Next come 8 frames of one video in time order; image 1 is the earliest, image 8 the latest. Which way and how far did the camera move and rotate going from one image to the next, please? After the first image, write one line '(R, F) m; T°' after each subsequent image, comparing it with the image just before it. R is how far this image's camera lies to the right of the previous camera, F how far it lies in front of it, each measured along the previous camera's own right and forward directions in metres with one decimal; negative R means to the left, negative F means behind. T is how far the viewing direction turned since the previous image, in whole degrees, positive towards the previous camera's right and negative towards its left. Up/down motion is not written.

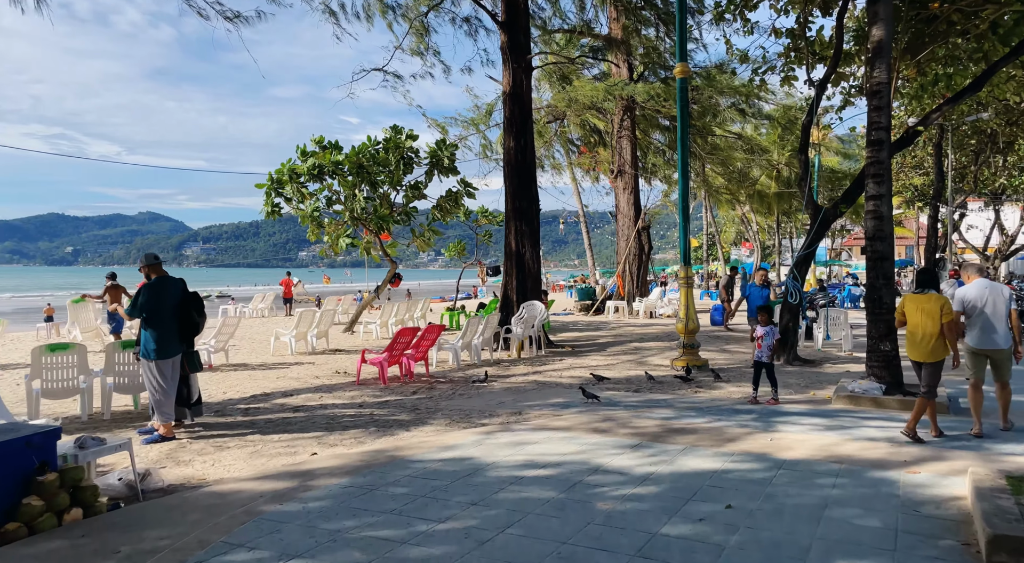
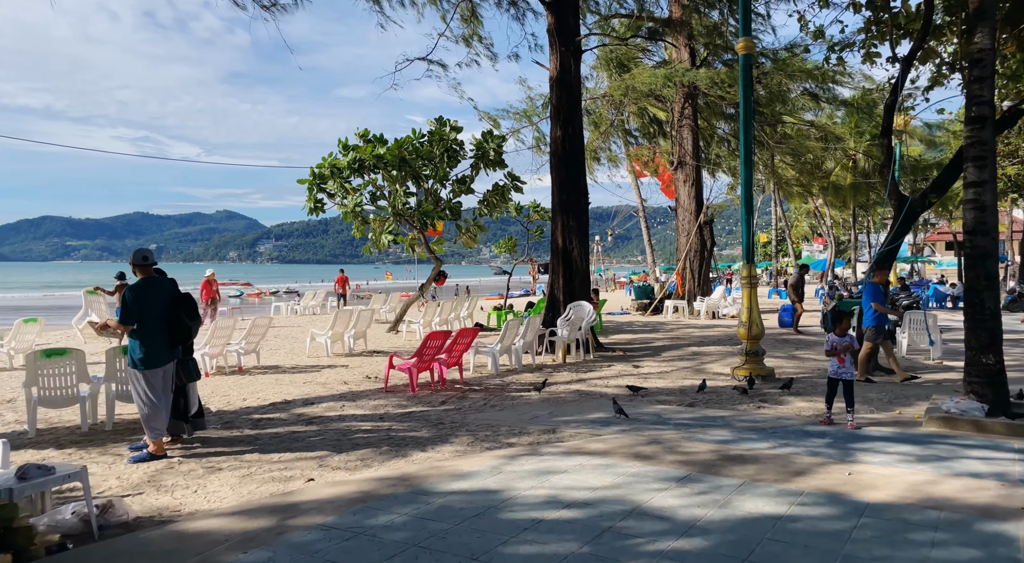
(+0.3, +0.9) m; -5°
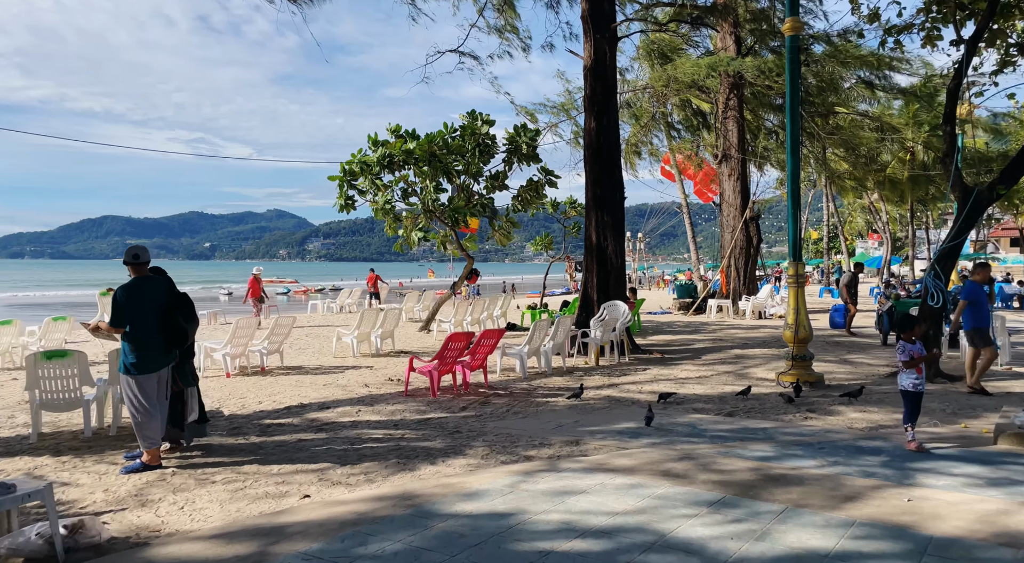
(+0.2, +0.5) m; -3°
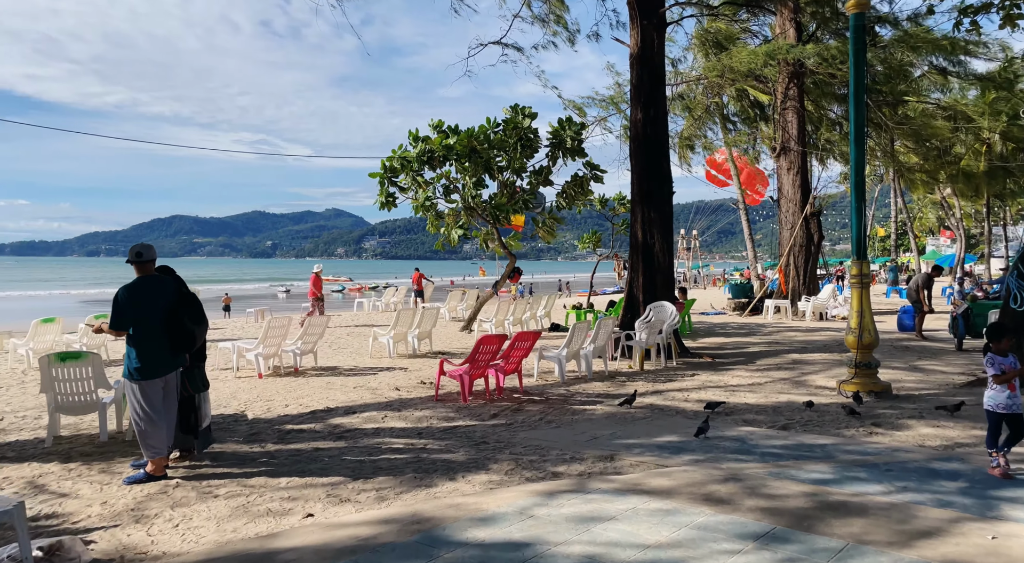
(+0.2, +0.5) m; -4°
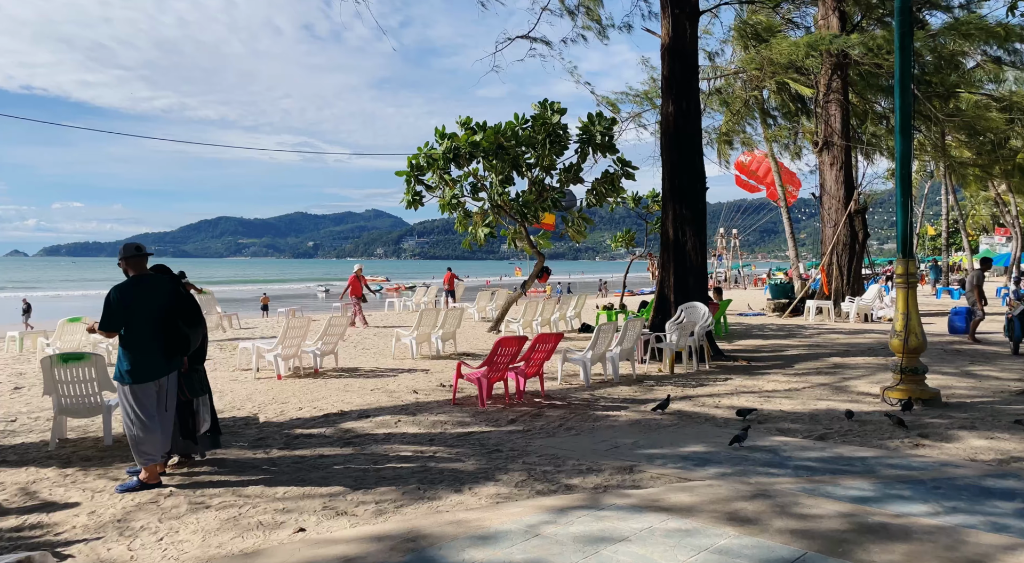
(+0.2, +0.3) m; -3°
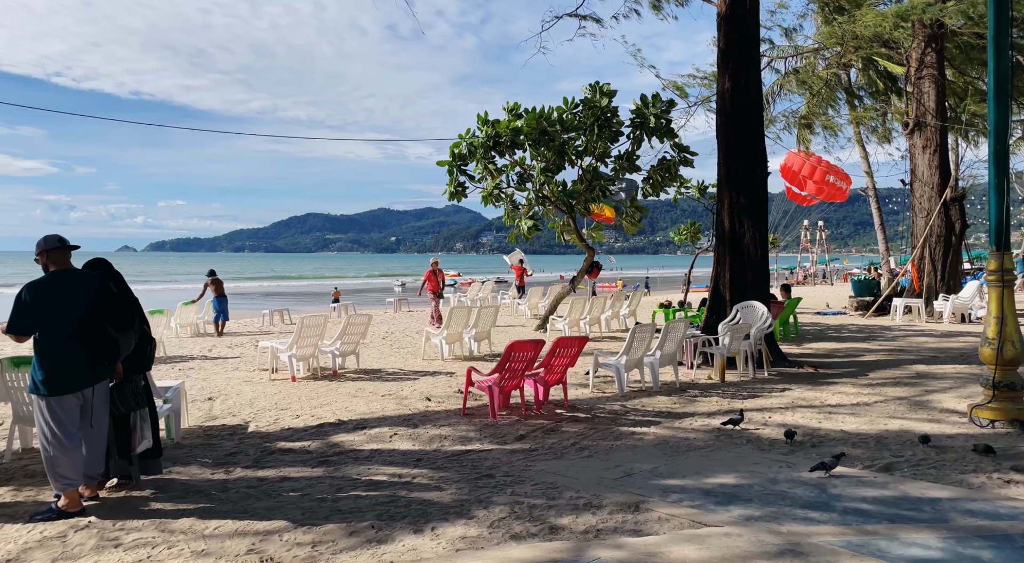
(+0.5, +0.9) m; -6°
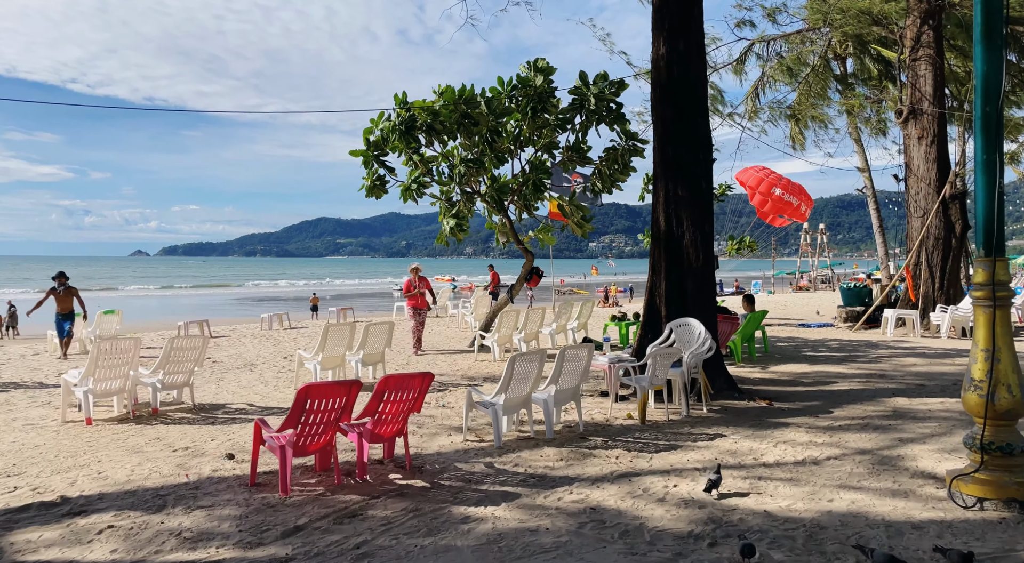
(+1.3, +1.9) m; -1°
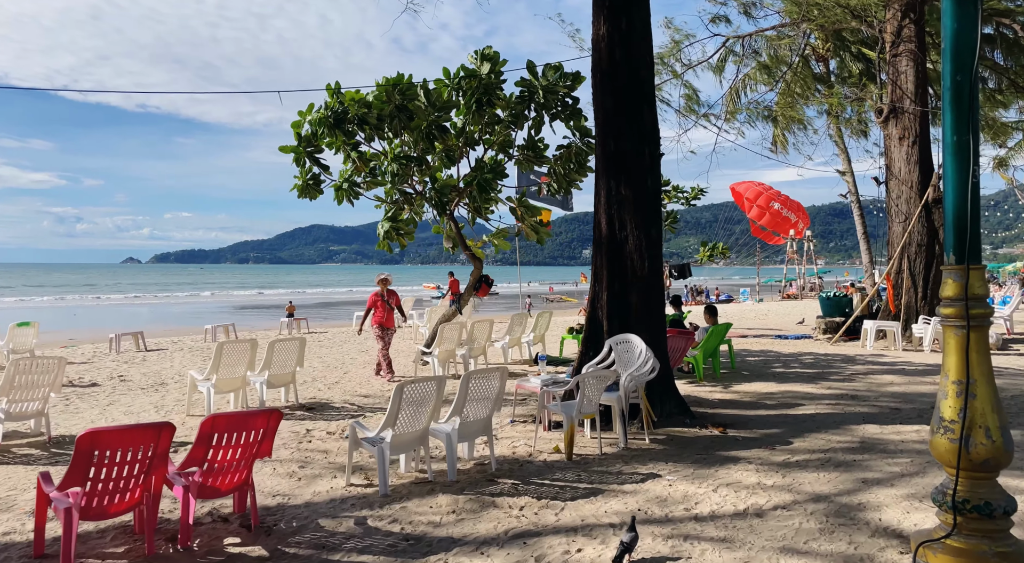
(+0.7, +1.0) m; +1°
